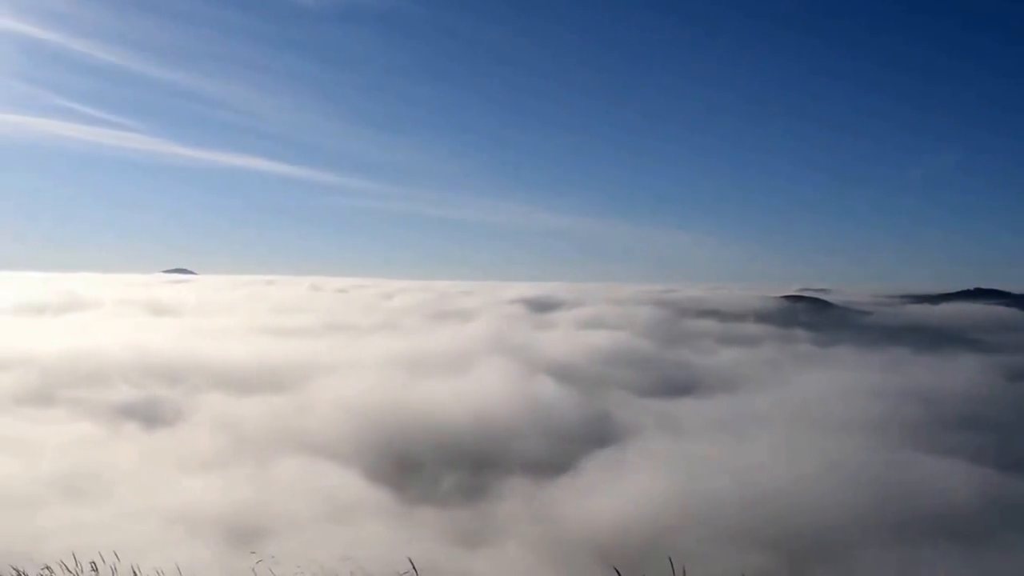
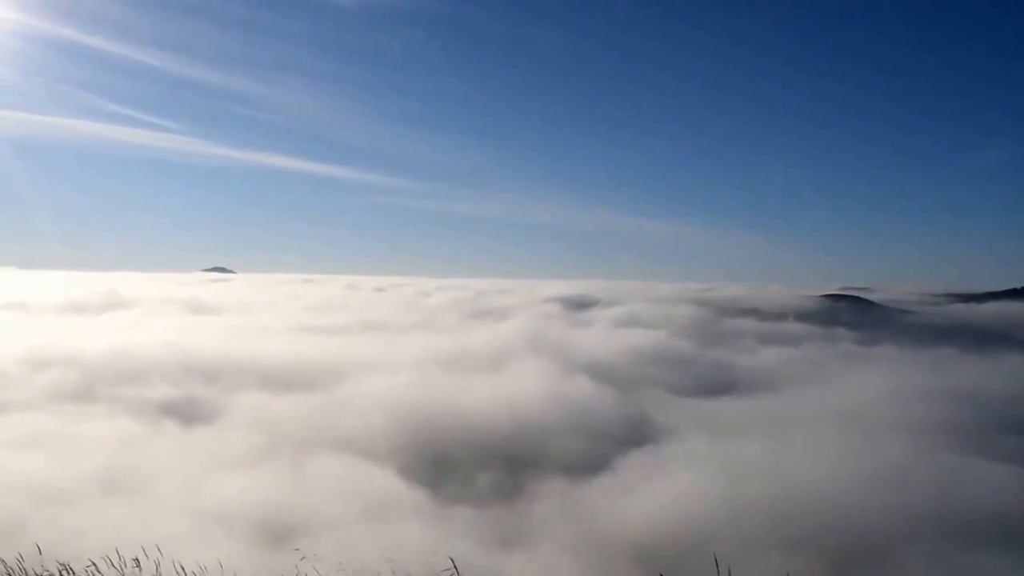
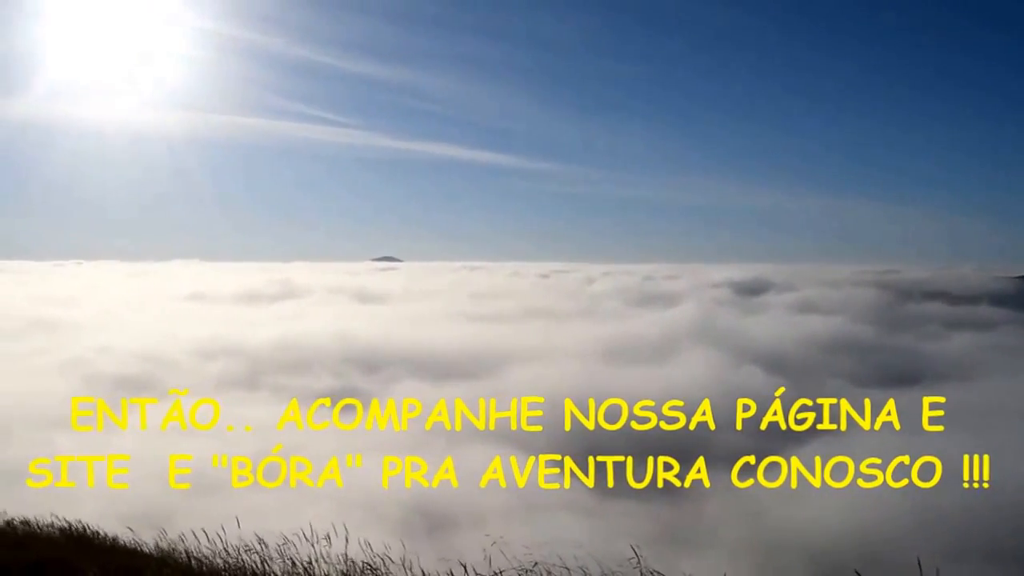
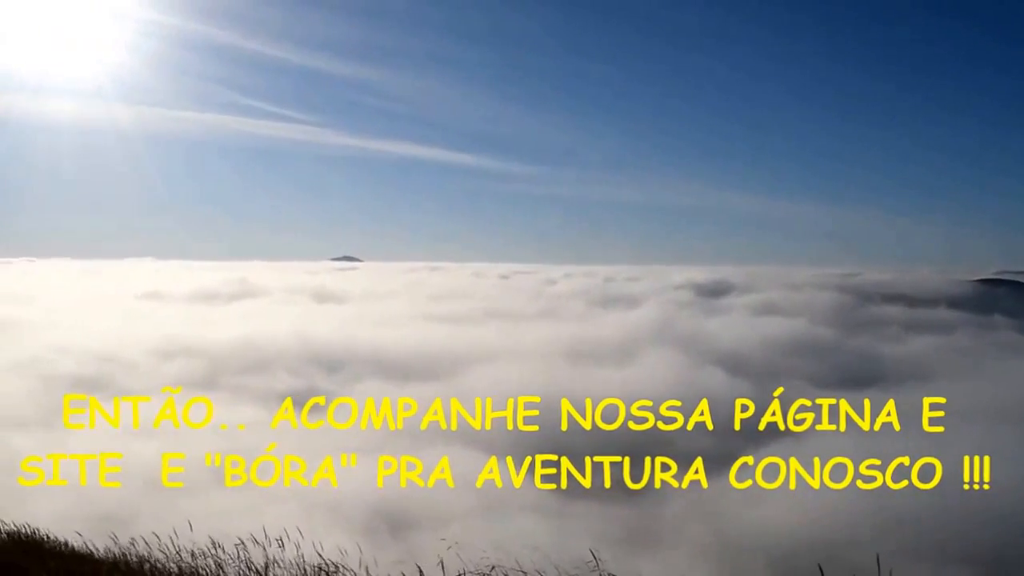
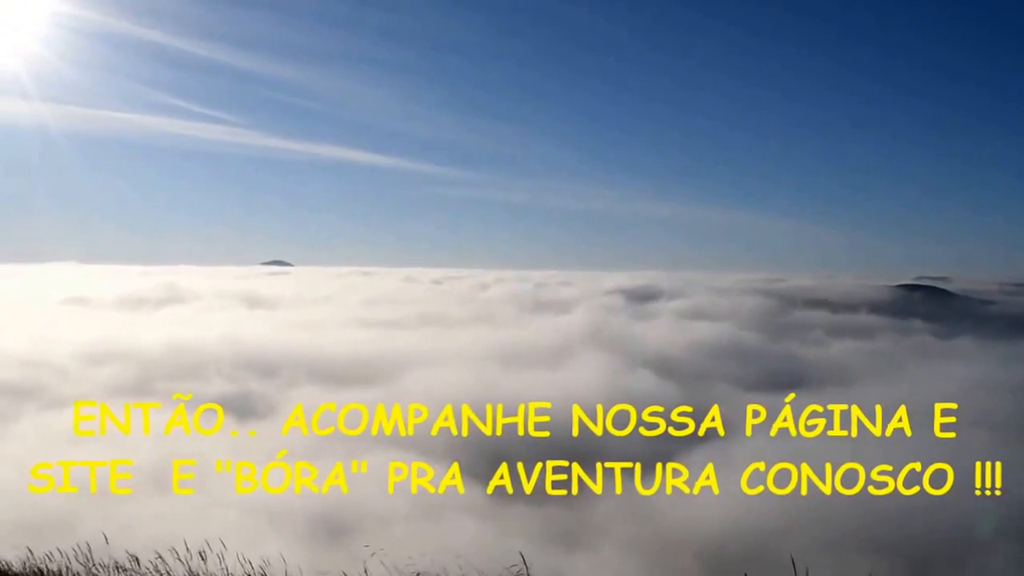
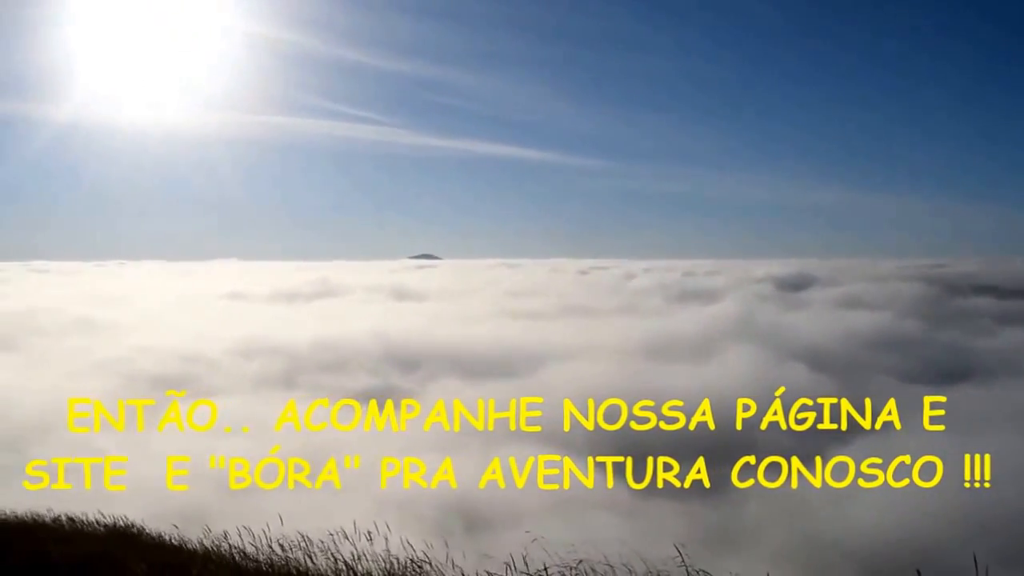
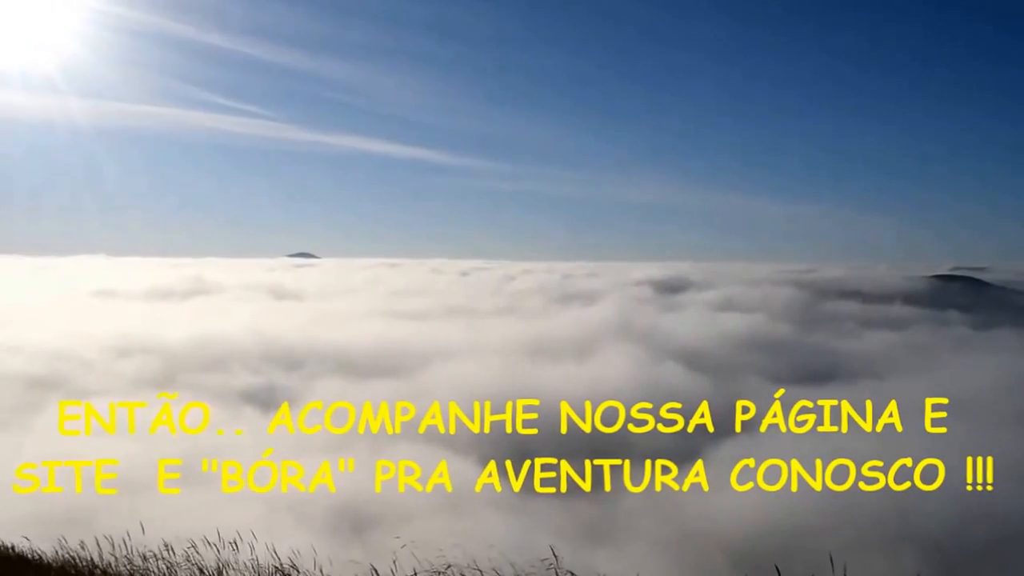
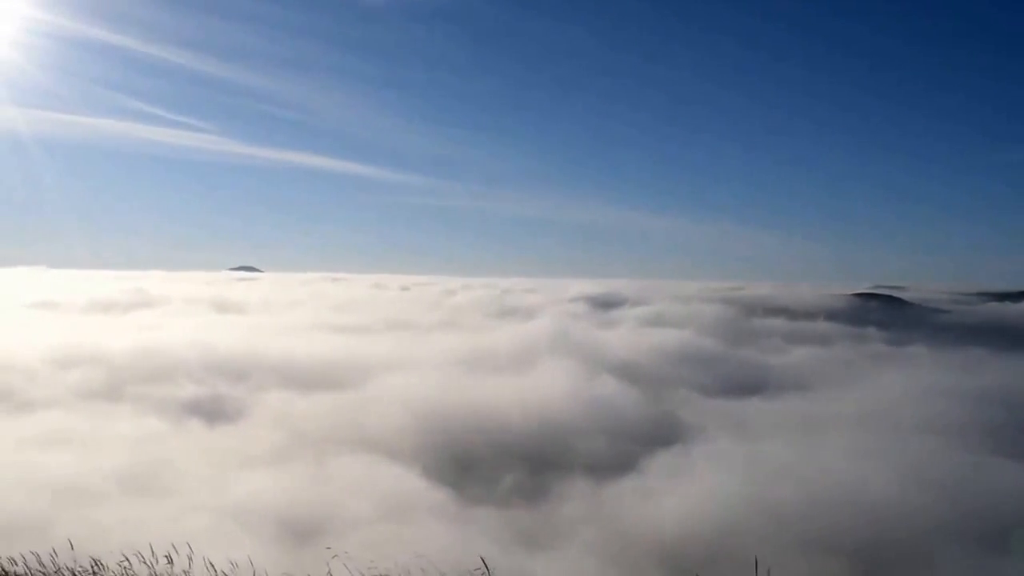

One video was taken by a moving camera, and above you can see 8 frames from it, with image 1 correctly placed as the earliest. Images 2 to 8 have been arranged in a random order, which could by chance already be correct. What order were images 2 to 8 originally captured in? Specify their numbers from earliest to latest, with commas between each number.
2, 8, 5, 7, 4, 3, 6
